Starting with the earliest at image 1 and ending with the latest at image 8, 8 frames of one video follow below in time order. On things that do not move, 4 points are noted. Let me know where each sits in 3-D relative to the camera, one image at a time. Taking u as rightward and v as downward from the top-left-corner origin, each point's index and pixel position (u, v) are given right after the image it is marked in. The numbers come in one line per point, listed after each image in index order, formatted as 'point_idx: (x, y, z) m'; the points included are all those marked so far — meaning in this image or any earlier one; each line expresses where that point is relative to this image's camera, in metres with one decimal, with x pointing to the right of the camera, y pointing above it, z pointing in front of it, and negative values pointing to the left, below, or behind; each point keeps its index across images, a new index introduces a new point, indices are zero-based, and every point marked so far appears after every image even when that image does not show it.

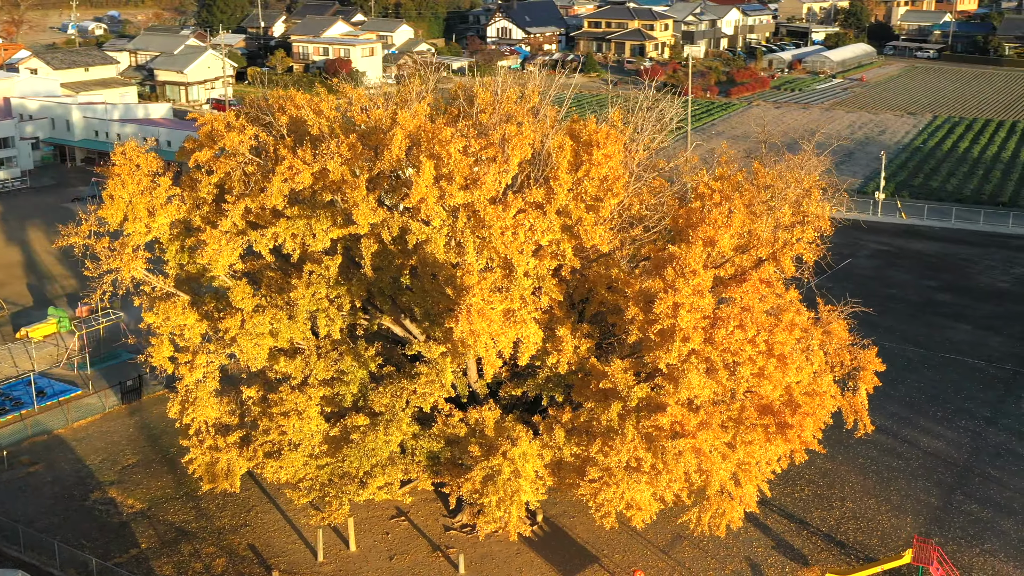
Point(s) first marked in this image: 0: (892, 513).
0: (+5.7, -3.4, +13.4) m
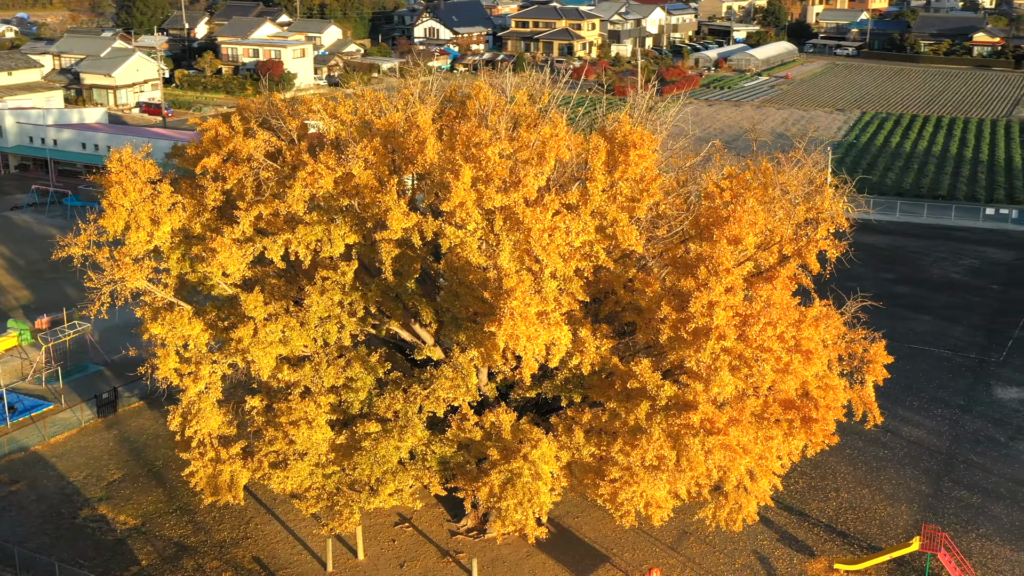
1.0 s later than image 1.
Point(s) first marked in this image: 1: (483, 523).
0: (+5.7, -3.3, +13.6) m
1: (-0.4, -3.2, +12.1) m
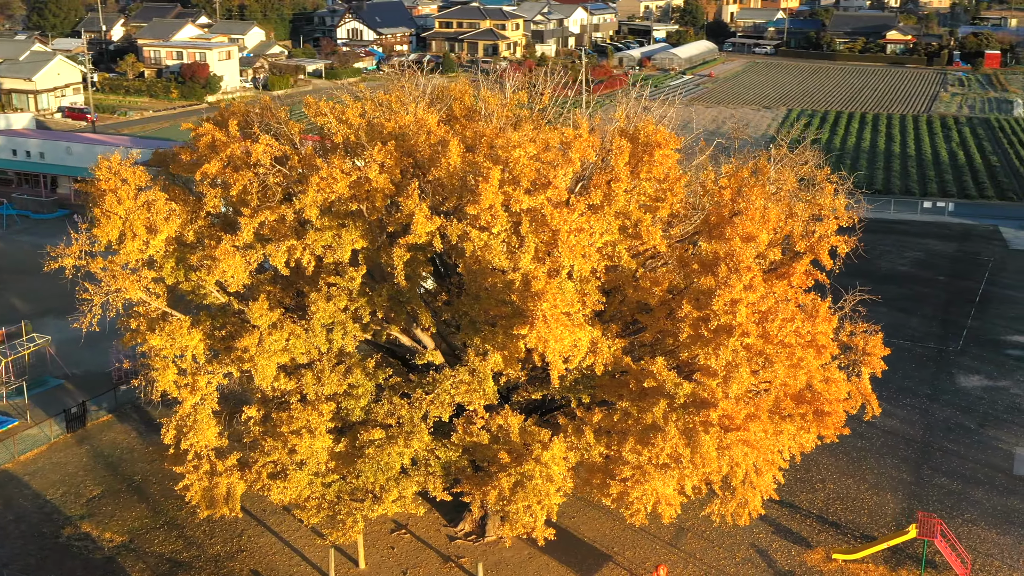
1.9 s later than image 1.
0: (+5.6, -3.2, +13.9) m
1: (-0.4, -3.2, +12.0) m
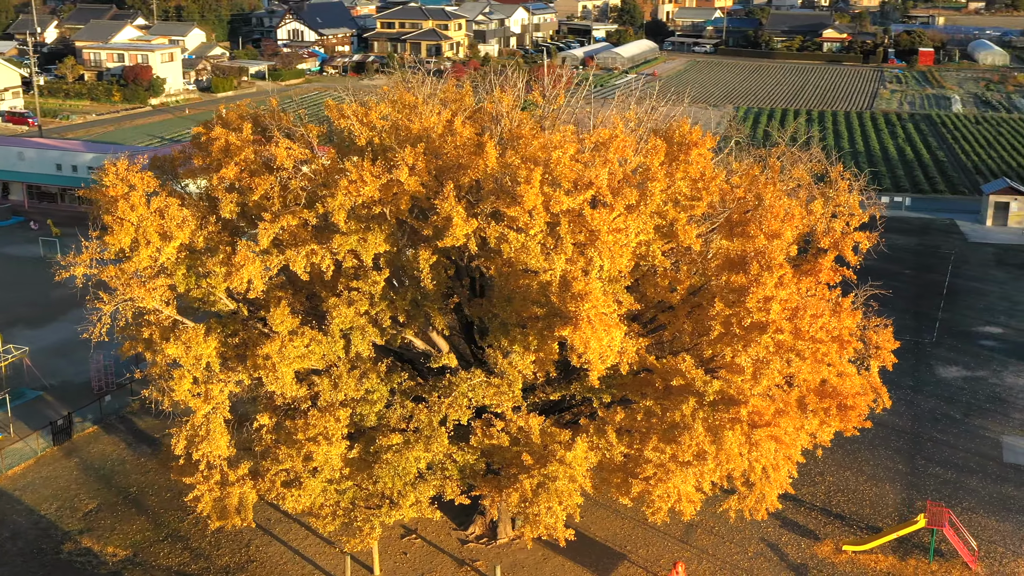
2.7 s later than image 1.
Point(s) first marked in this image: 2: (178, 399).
0: (+5.7, -3.1, +14.1) m
1: (-0.3, -3.2, +12.0) m
2: (-3.5, -1.2, +9.3) m
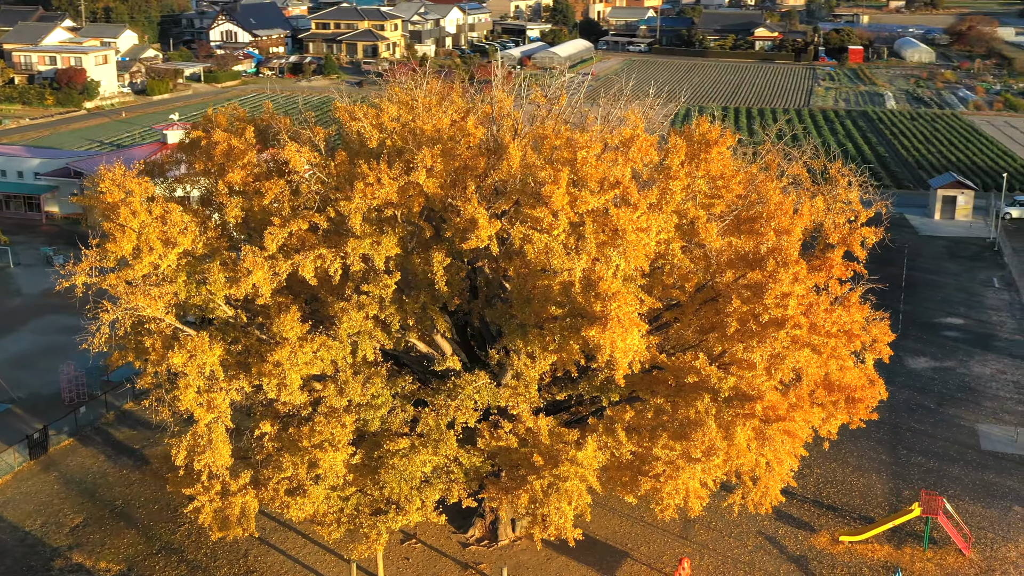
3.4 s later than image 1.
0: (+5.6, -3.0, +14.4) m
1: (-0.3, -3.3, +12.0) m
2: (-3.4, -1.2, +9.1) m
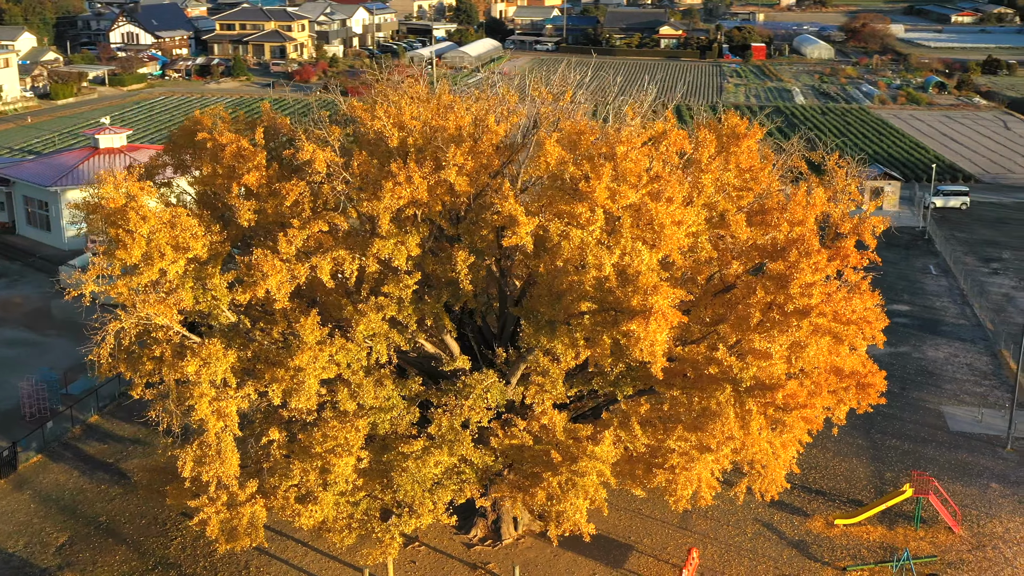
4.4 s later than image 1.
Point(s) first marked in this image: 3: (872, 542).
0: (+5.4, -2.8, +14.8) m
1: (-0.2, -3.2, +11.9) m
2: (-3.2, -1.3, +8.9) m
3: (+4.8, -3.4, +11.8) m
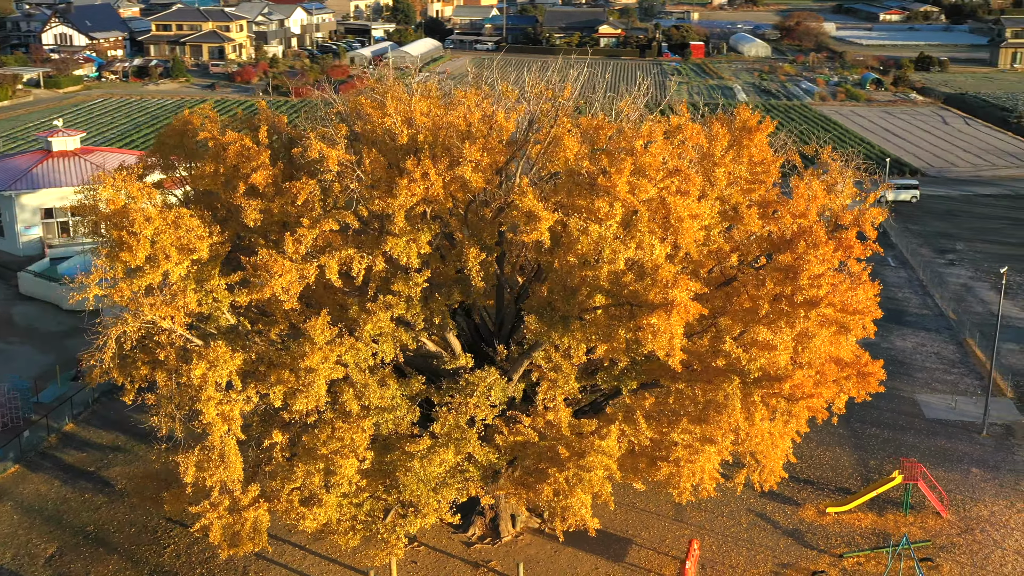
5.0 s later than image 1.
0: (+5.3, -2.7, +15.1) m
1: (-0.2, -3.2, +11.9) m
2: (-3.0, -1.3, +8.7) m
3: (+4.8, -3.3, +12.0) m
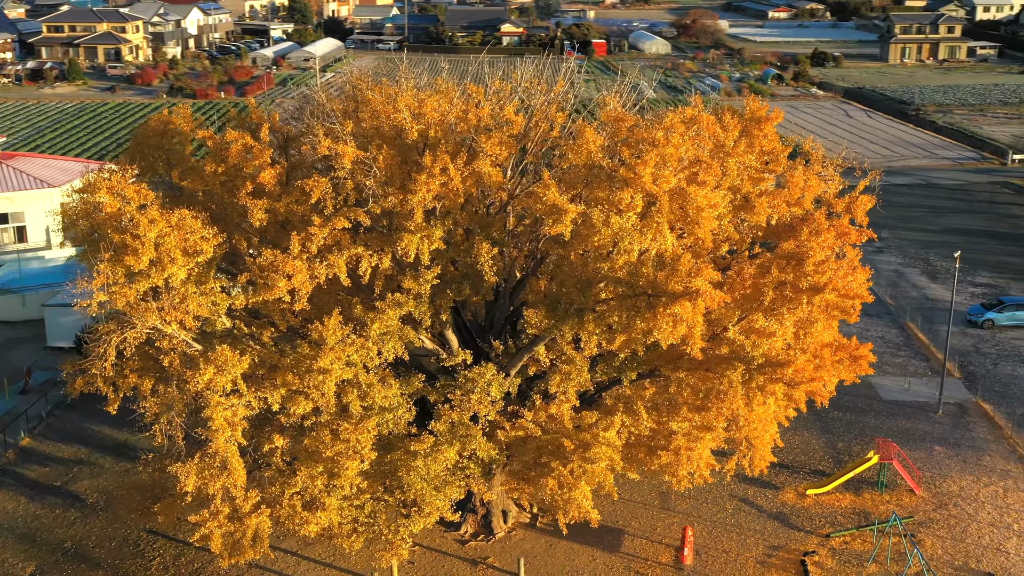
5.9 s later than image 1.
0: (+4.9, -2.5, +15.5) m
1: (-0.3, -3.2, +12.0) m
2: (-2.9, -1.4, +8.6) m
3: (+4.6, -3.1, +12.5) m
